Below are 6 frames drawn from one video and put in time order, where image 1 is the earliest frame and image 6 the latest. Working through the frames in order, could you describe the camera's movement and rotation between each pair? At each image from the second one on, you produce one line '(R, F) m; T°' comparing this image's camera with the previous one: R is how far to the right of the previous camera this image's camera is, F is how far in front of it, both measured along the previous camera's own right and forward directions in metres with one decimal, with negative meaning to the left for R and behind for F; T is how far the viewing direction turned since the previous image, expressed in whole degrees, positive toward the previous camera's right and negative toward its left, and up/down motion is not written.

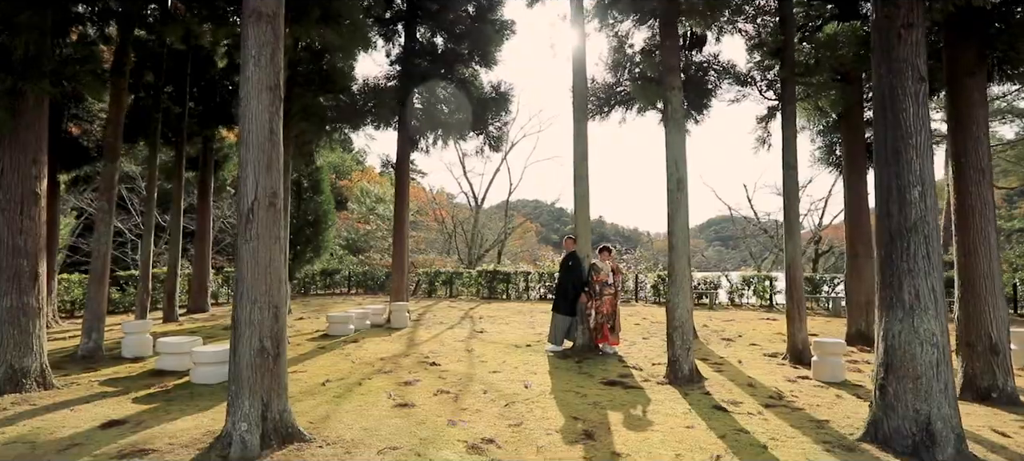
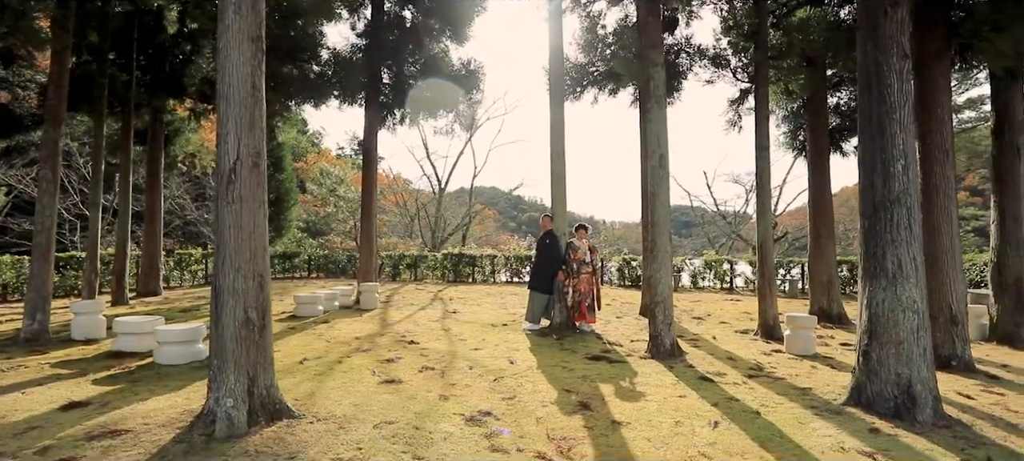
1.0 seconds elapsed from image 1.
(-0.4, +0.1) m; +5°
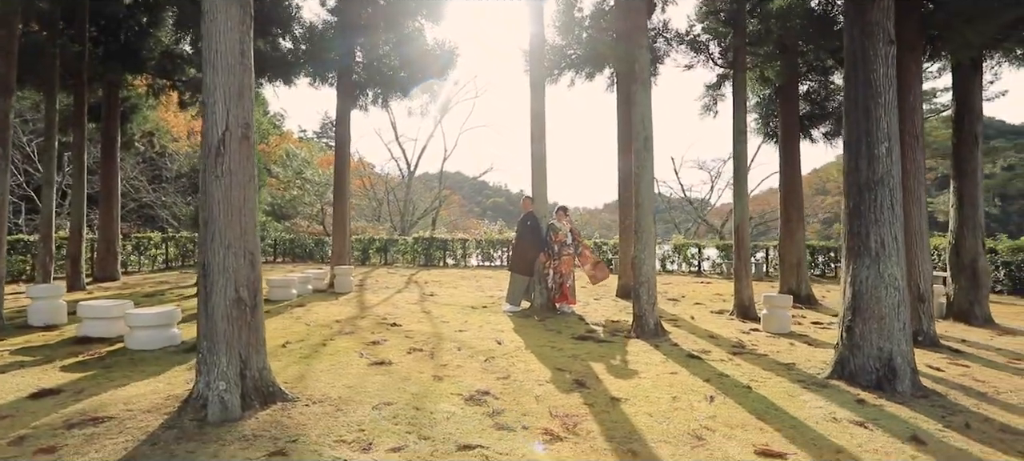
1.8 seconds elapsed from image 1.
(-0.3, +0.1) m; +4°
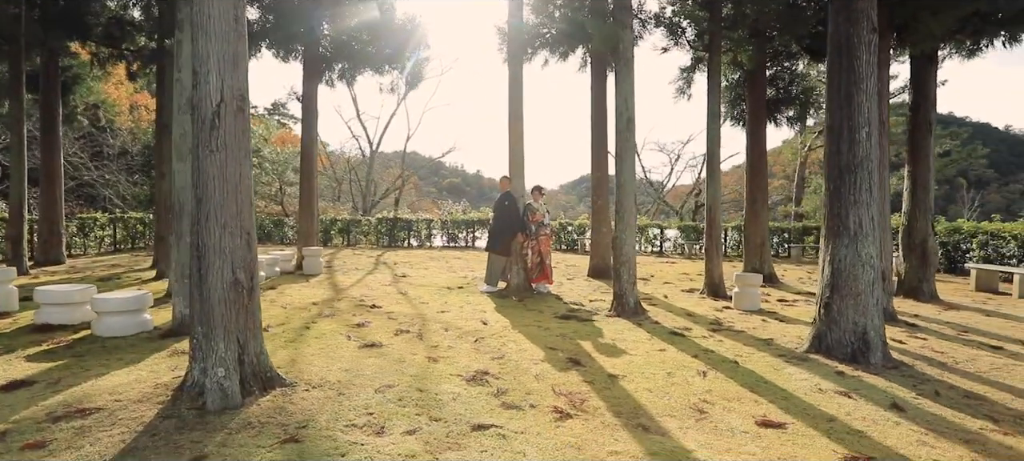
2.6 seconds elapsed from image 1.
(-0.4, 0.0) m; +5°
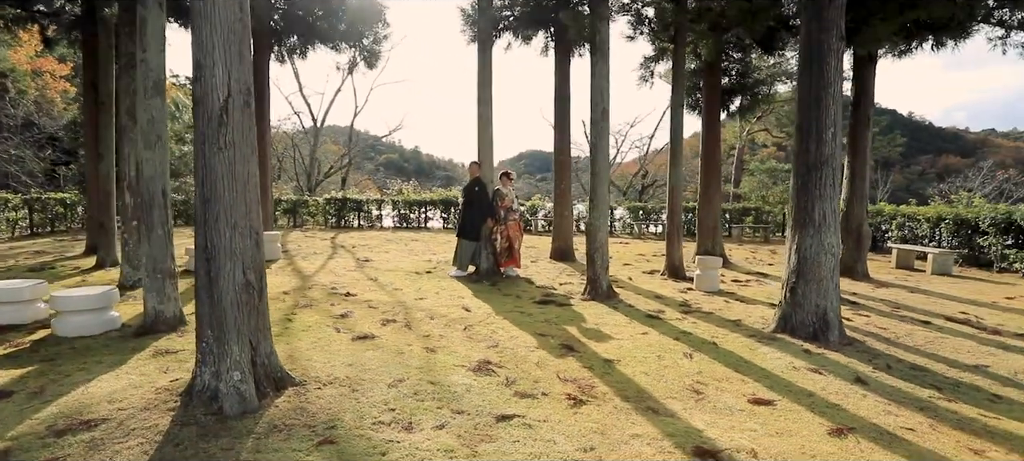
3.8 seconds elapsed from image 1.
(-0.6, -0.1) m; +7°
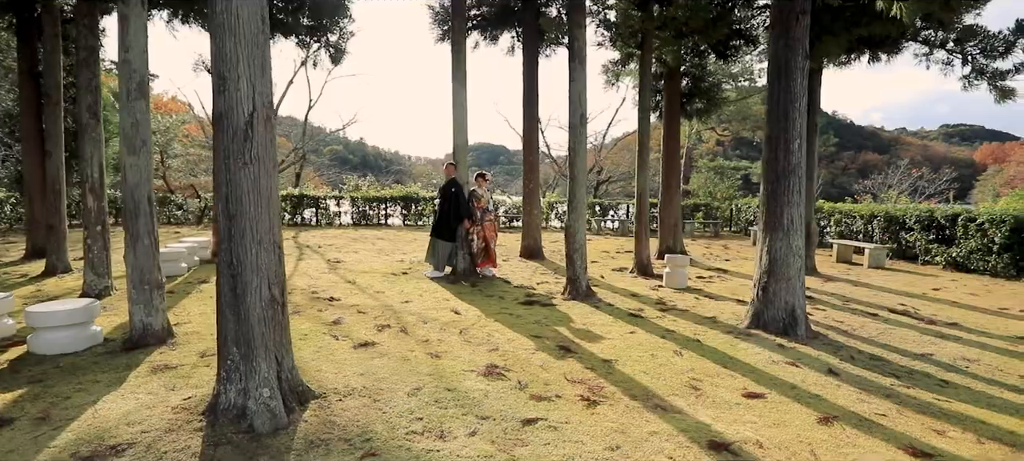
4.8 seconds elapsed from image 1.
(-0.5, -0.1) m; +6°
